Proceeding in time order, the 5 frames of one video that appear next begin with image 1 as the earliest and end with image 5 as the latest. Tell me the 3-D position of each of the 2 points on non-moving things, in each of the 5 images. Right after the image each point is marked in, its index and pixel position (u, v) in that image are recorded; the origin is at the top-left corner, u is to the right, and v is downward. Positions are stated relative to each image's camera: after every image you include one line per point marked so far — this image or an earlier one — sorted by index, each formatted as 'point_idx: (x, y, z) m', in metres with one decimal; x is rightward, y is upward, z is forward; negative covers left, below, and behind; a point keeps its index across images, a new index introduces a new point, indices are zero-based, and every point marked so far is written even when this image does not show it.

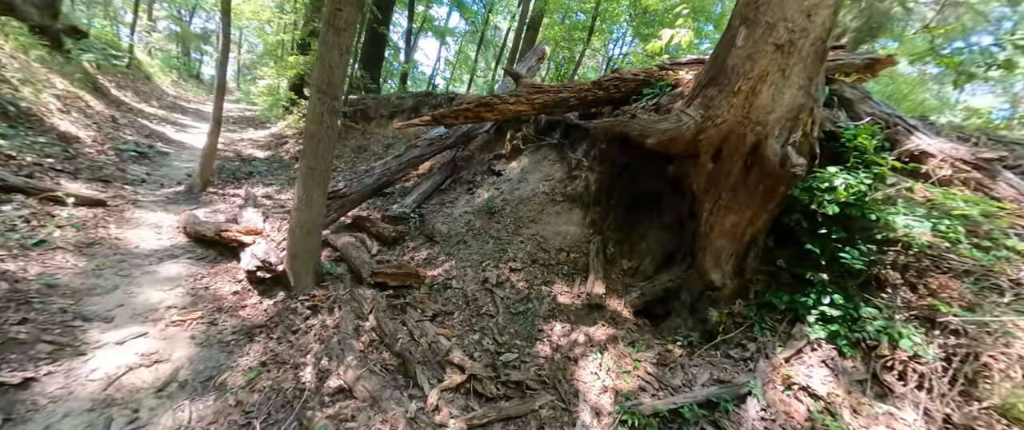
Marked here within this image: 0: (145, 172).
0: (-10.4, +1.3, +9.5) m
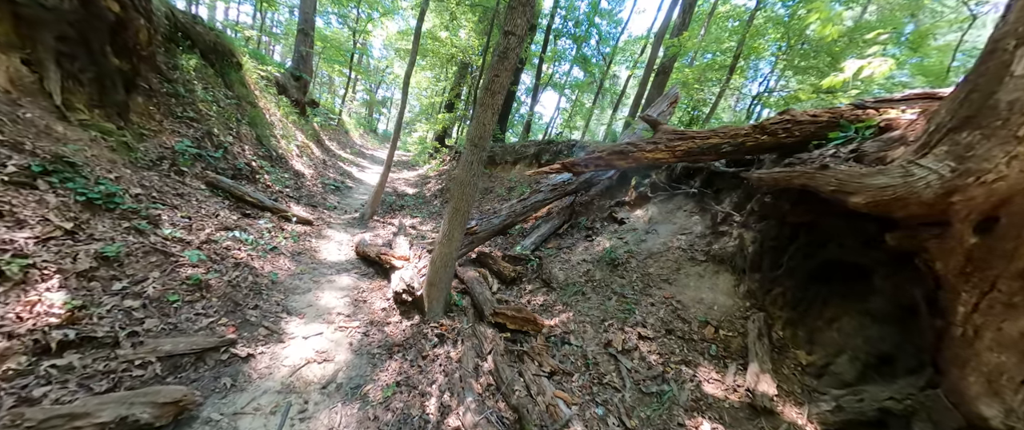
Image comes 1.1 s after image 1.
0: (-6.4, +0.6, +12.3) m
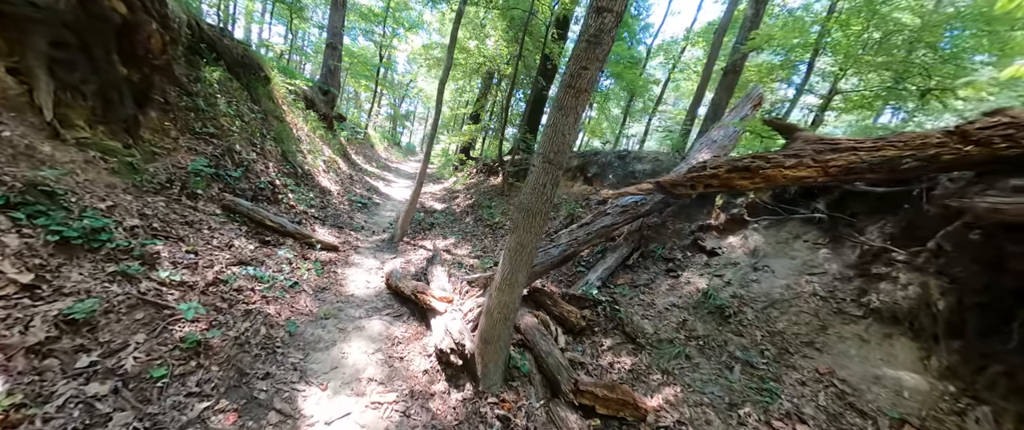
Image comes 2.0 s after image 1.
0: (-5.0, -0.1, +11.3) m
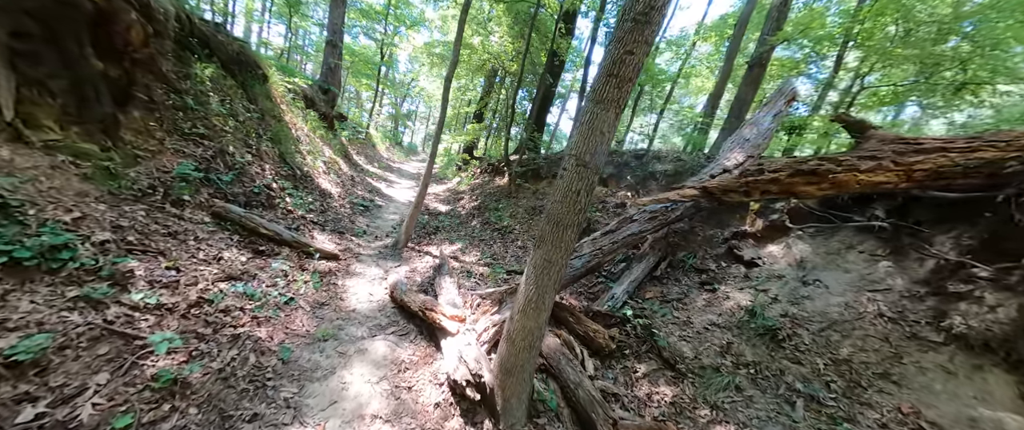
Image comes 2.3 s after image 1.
0: (-4.6, -0.3, +10.8) m
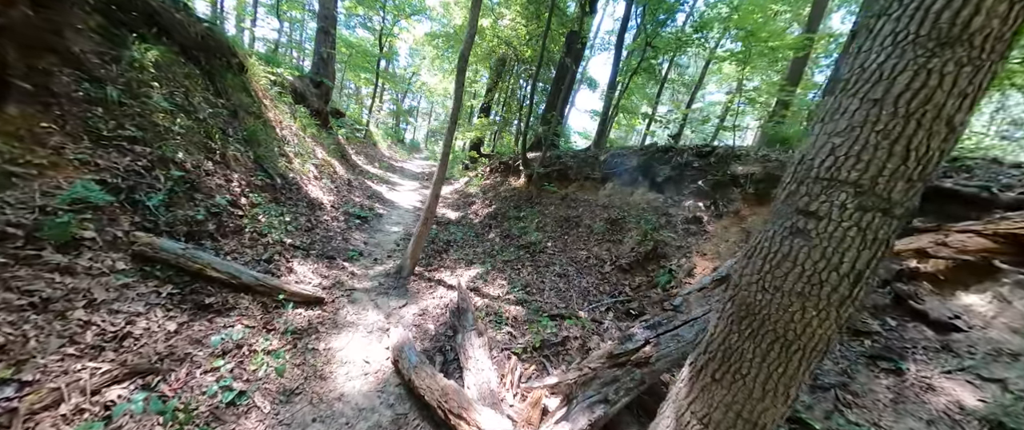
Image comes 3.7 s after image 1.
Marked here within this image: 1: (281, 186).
0: (-3.9, -0.7, +8.9) m
1: (-5.5, +0.7, +8.1) m
